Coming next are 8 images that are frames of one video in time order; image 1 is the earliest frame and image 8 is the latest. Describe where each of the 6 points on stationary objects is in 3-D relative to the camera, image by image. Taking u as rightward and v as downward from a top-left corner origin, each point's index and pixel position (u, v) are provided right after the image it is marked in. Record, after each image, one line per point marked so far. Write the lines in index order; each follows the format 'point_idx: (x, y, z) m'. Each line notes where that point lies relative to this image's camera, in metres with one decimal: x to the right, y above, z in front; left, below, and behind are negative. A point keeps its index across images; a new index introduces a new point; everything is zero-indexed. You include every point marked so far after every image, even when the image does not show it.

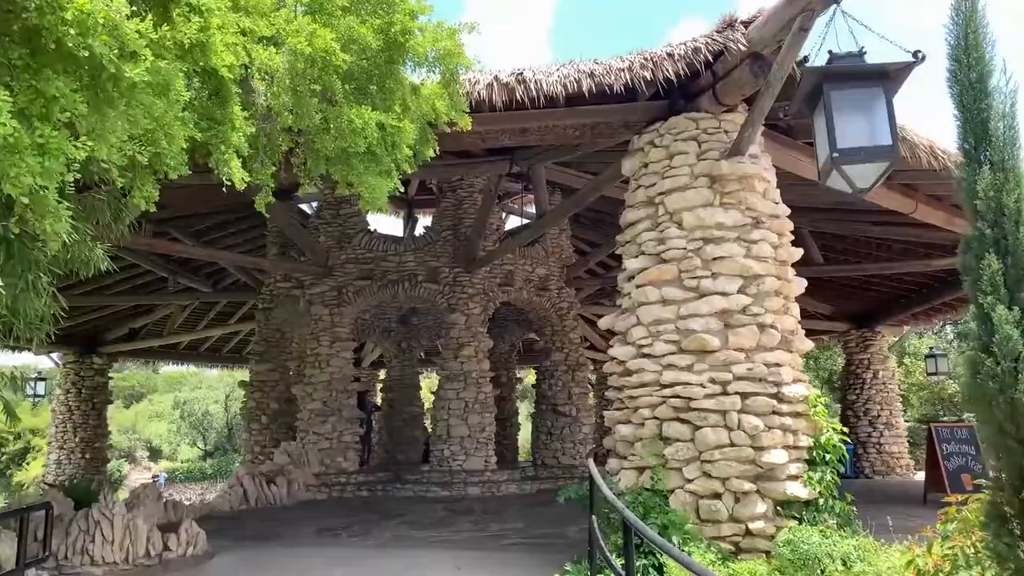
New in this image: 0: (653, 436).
0: (+0.9, -0.9, +4.8) m
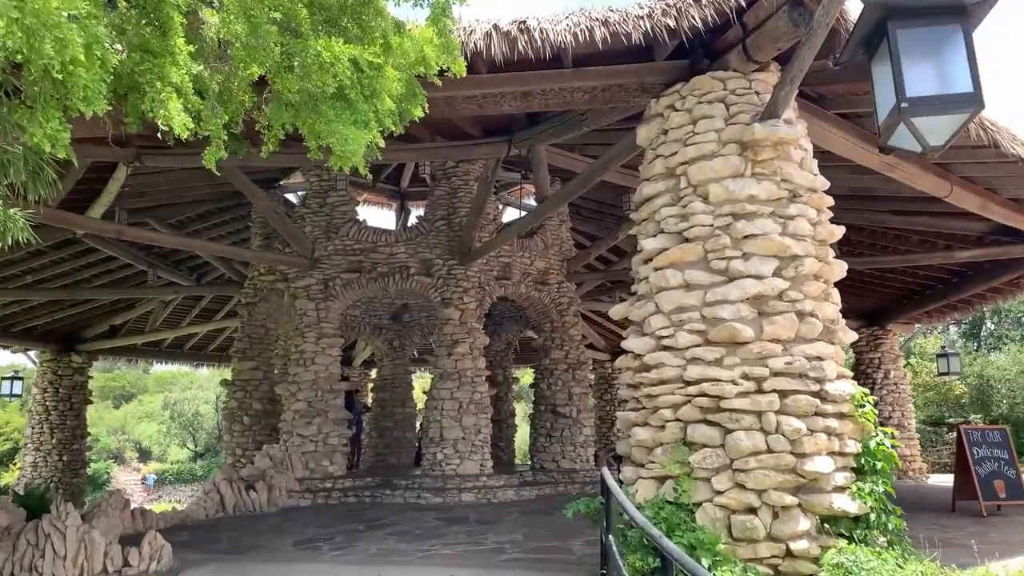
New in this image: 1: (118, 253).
0: (+0.9, -0.8, +4.2) m
1: (-6.4, +0.5, +12.7) m
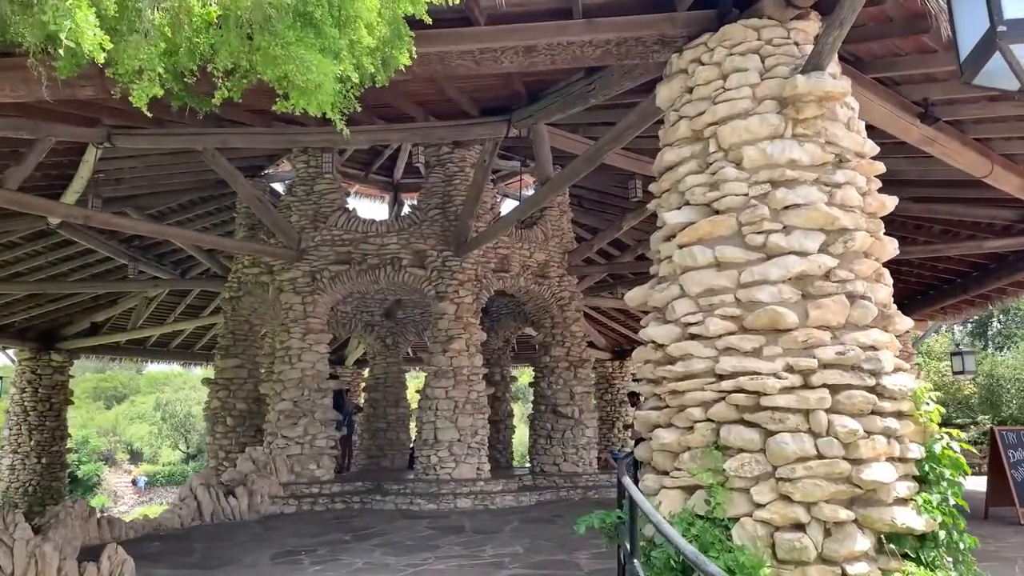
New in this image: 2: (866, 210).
0: (+0.9, -0.7, +3.6) m
1: (-6.4, +0.6, +12.1) m
2: (+1.7, +0.4, +3.9) m
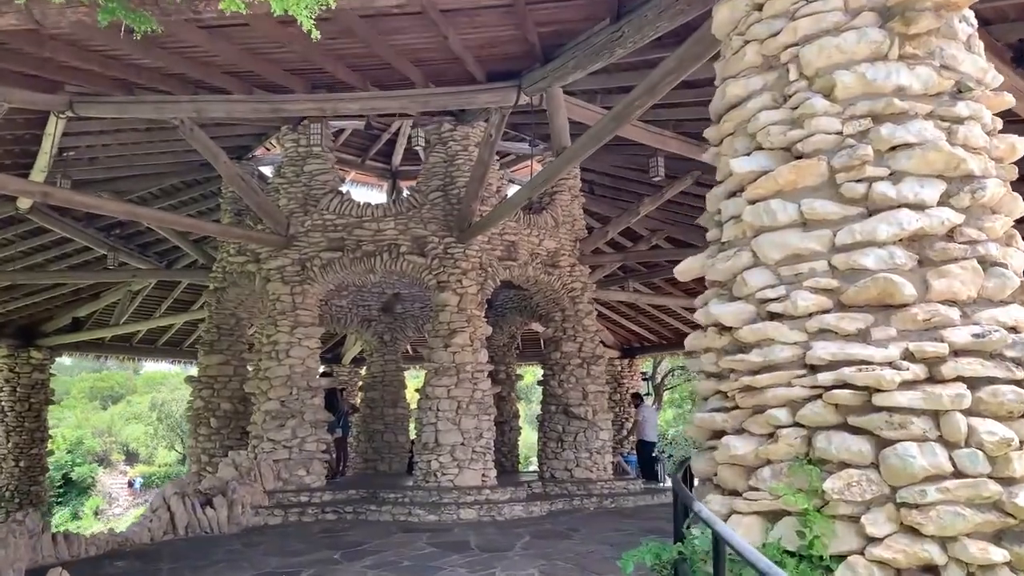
0: (+1.0, -0.6, +2.7) m
1: (-6.3, +0.7, +11.2) m
2: (+1.8, +0.5, +3.0) m
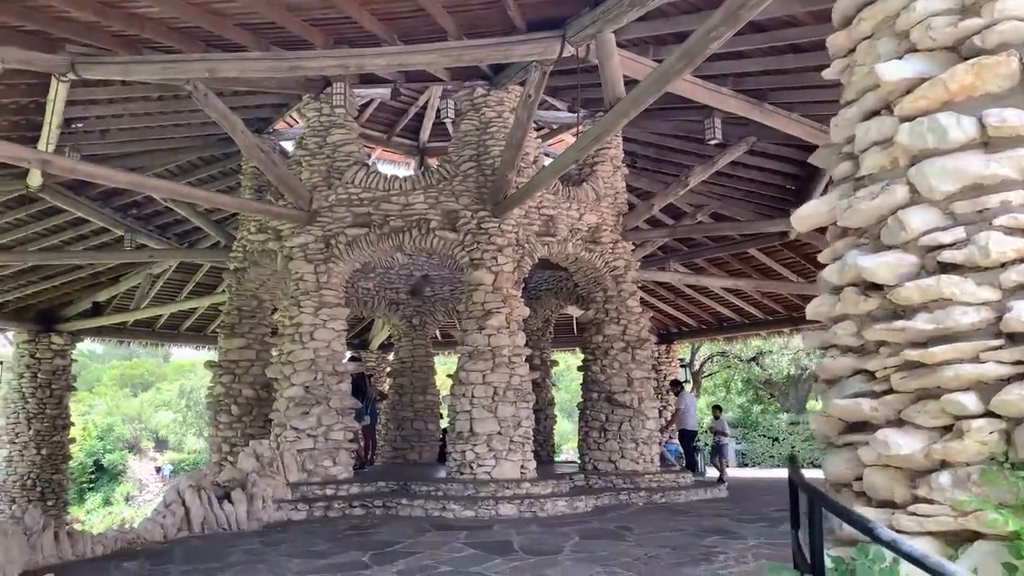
0: (+1.2, -0.4, +2.0) m
1: (-5.8, +1.0, +10.7) m
2: (+2.1, +0.7, +2.2) m
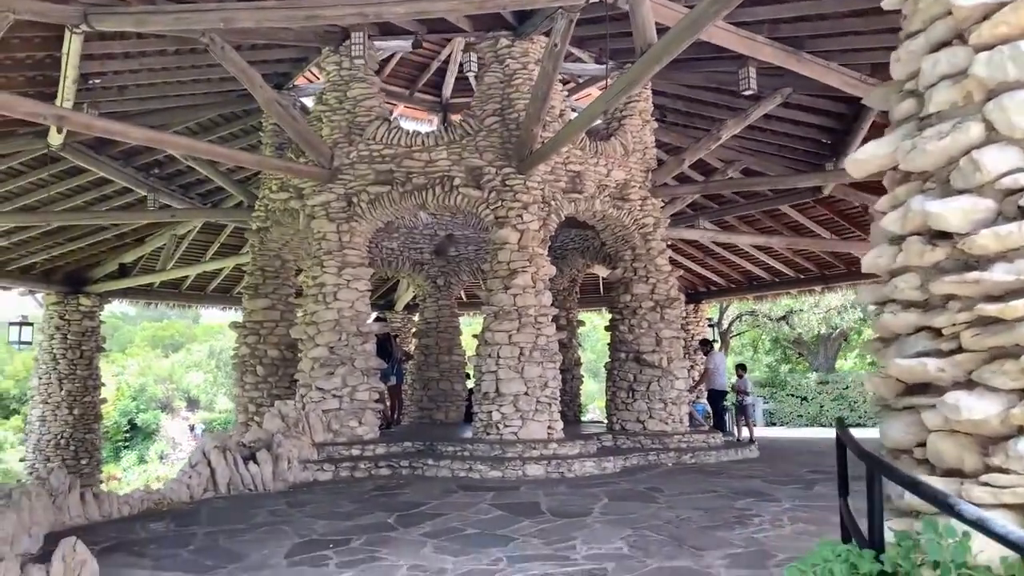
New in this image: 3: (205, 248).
0: (+1.3, -0.3, +1.8) m
1: (-5.5, +1.5, +10.6) m
2: (+2.1, +0.8, +1.9) m
3: (-6.0, +0.8, +15.2) m
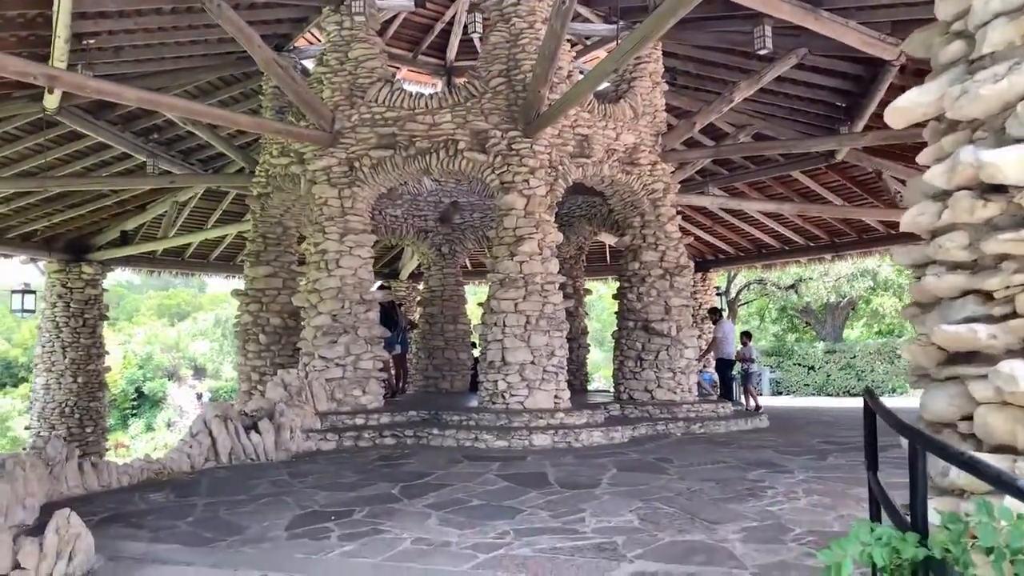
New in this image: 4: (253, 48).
0: (+1.3, -0.2, +1.6) m
1: (-5.4, +2.0, +10.4) m
2: (+2.2, +0.9, +1.7) m
3: (-5.9, +1.4, +15.0) m
4: (-2.4, +2.2, +7.2) m
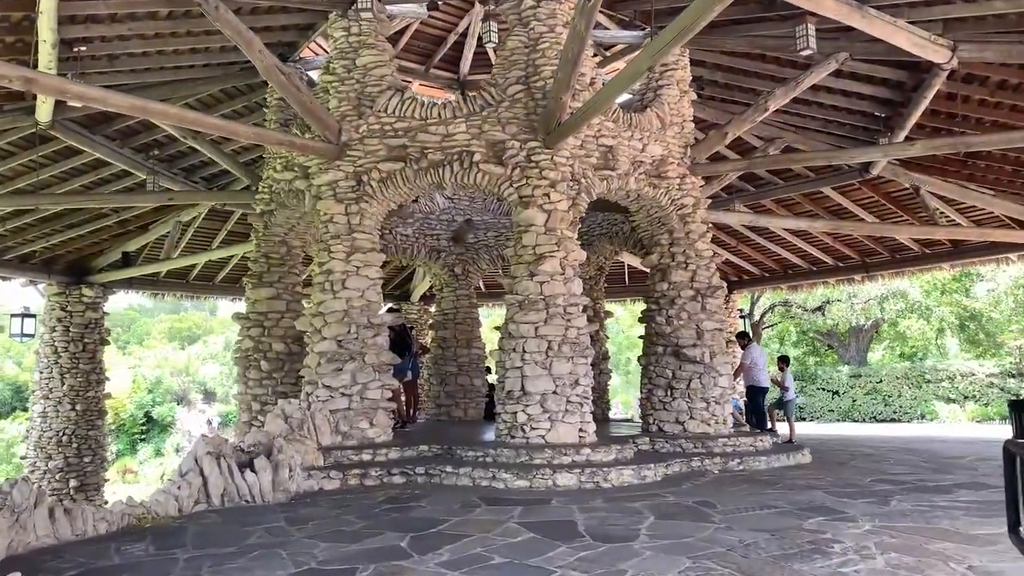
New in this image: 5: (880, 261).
0: (+1.4, -0.2, +0.9) m
1: (-5.2, +1.7, +9.9) m
2: (+2.3, +0.9, +1.1) m
3: (-5.6, +1.0, +14.5) m
4: (-2.2, +2.0, +6.6) m
5: (+6.6, +0.5, +14.1) m
